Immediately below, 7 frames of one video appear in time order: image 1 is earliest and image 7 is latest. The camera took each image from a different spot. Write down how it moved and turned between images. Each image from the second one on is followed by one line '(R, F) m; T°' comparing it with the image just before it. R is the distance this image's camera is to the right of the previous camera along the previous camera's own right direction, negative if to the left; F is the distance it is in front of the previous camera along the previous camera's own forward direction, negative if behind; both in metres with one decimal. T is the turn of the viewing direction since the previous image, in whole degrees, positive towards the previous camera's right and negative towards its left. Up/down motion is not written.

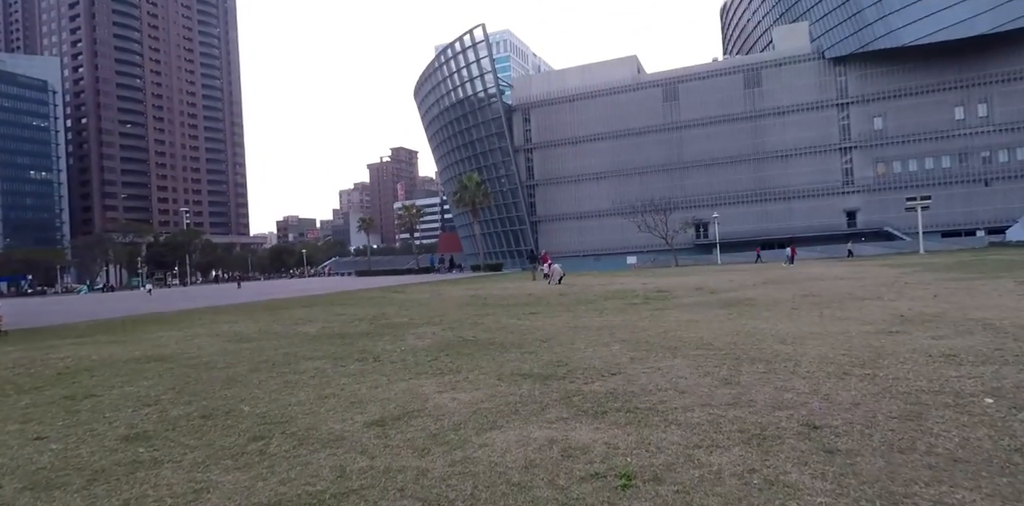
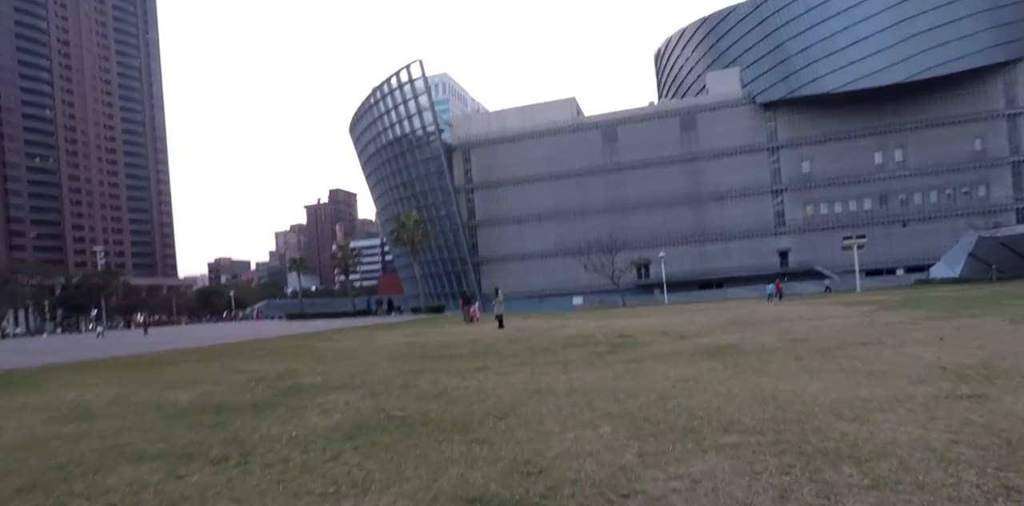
(0.0, +2.7) m; +6°
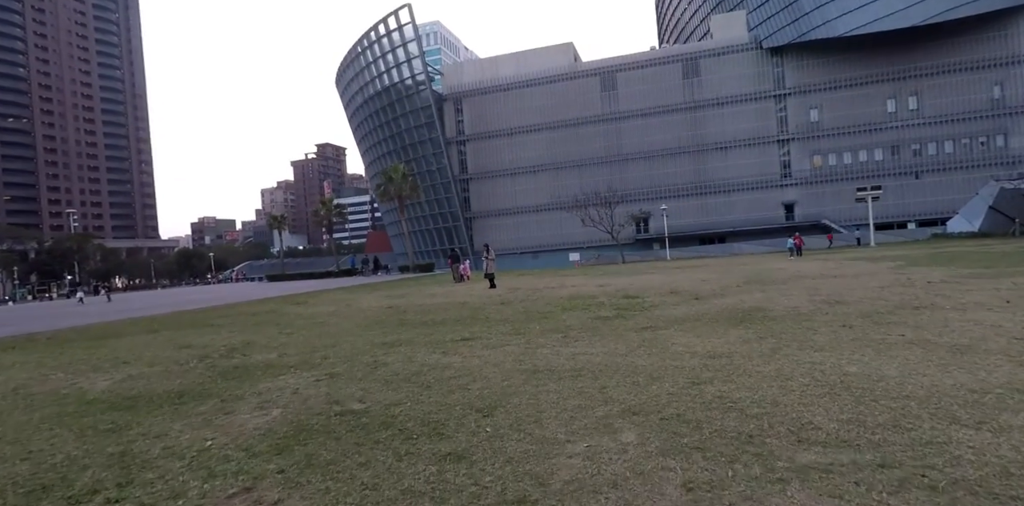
(+0.1, +1.8) m; +1°
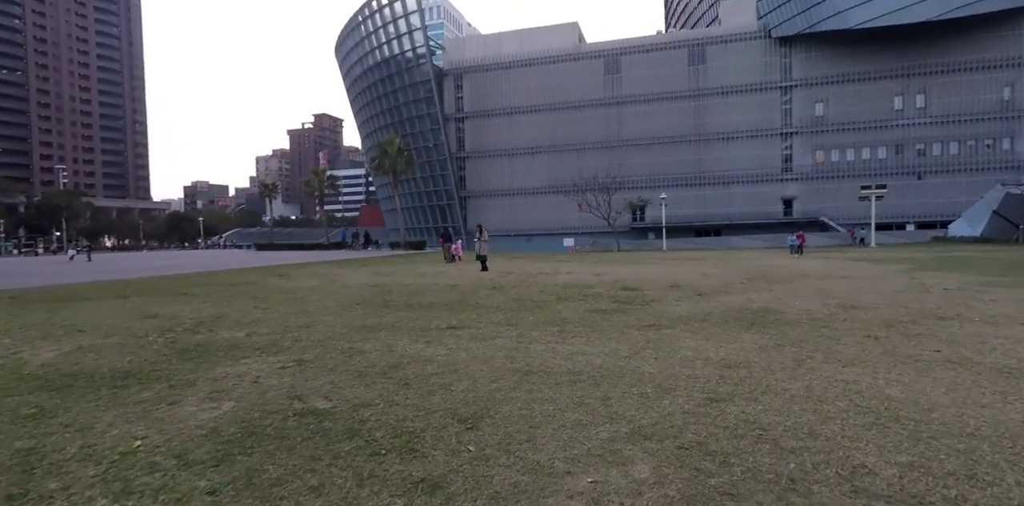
(0.0, +0.9) m; +1°
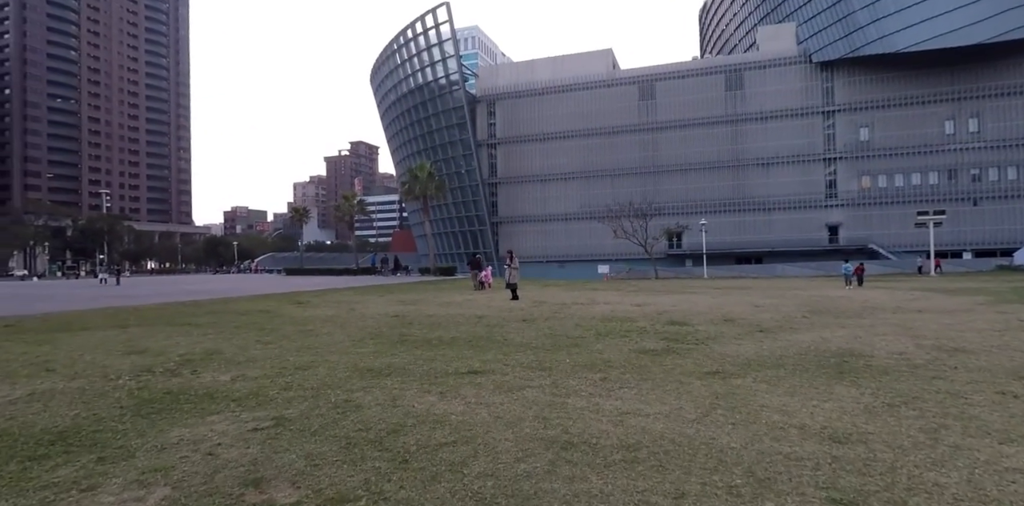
(0.0, +1.4) m; -3°
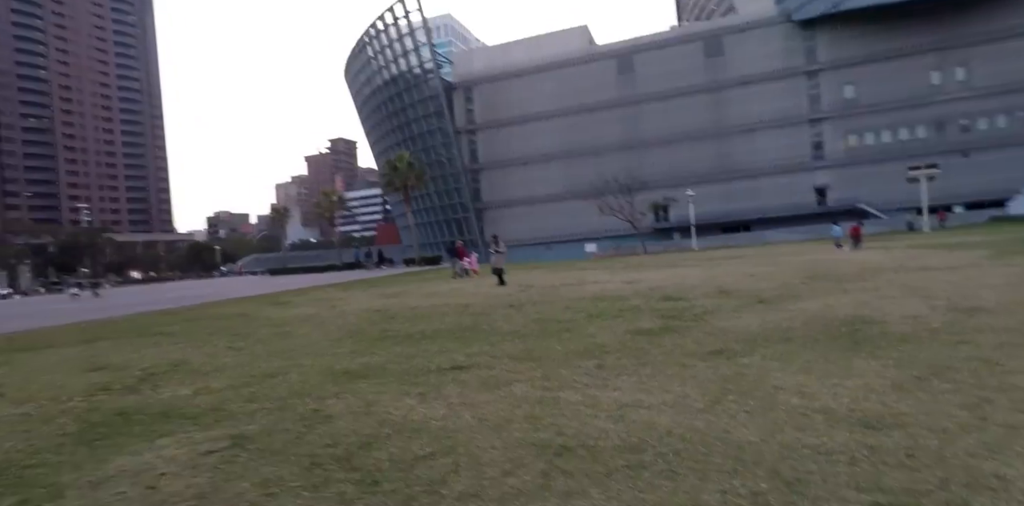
(+0.1, +0.7) m; +1°
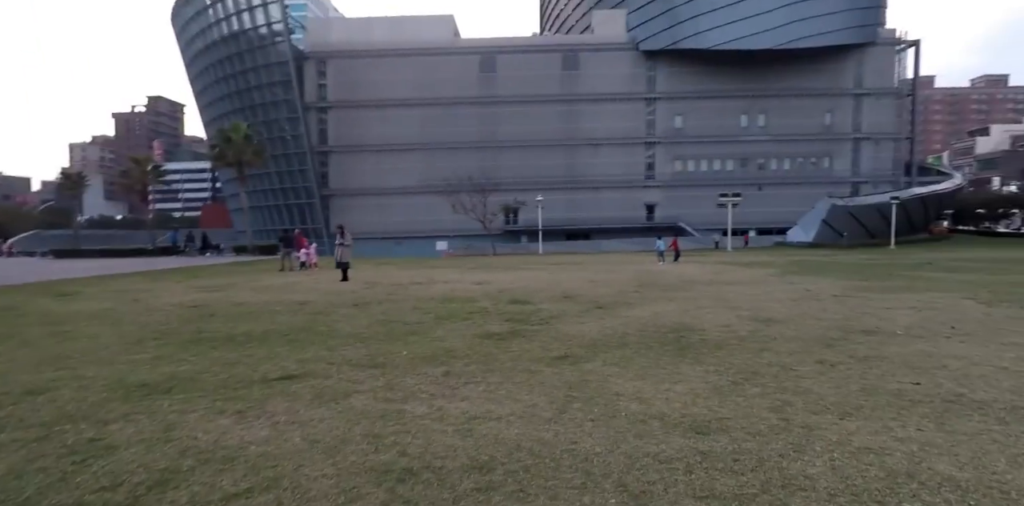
(0.0, +0.4) m; +16°
